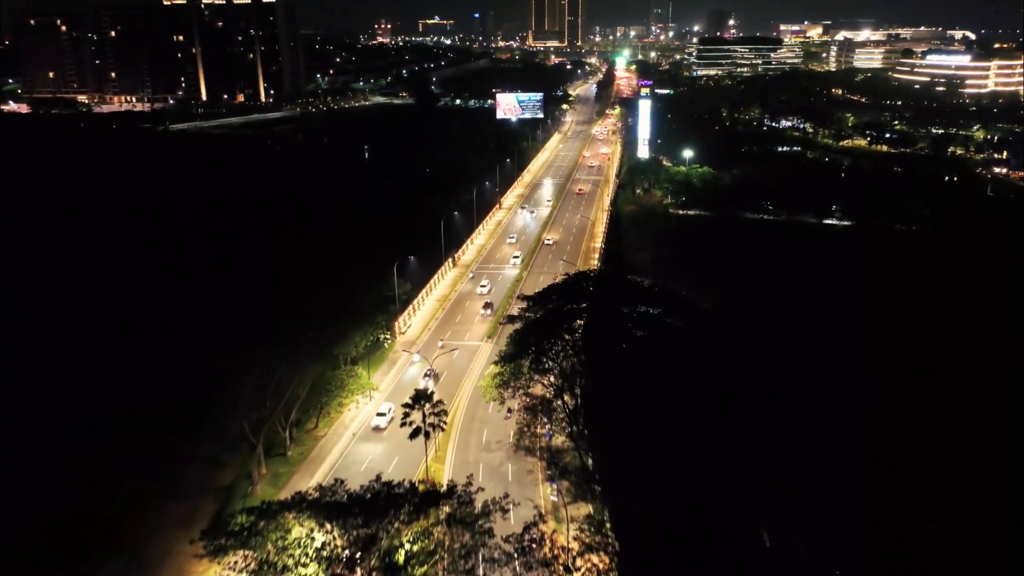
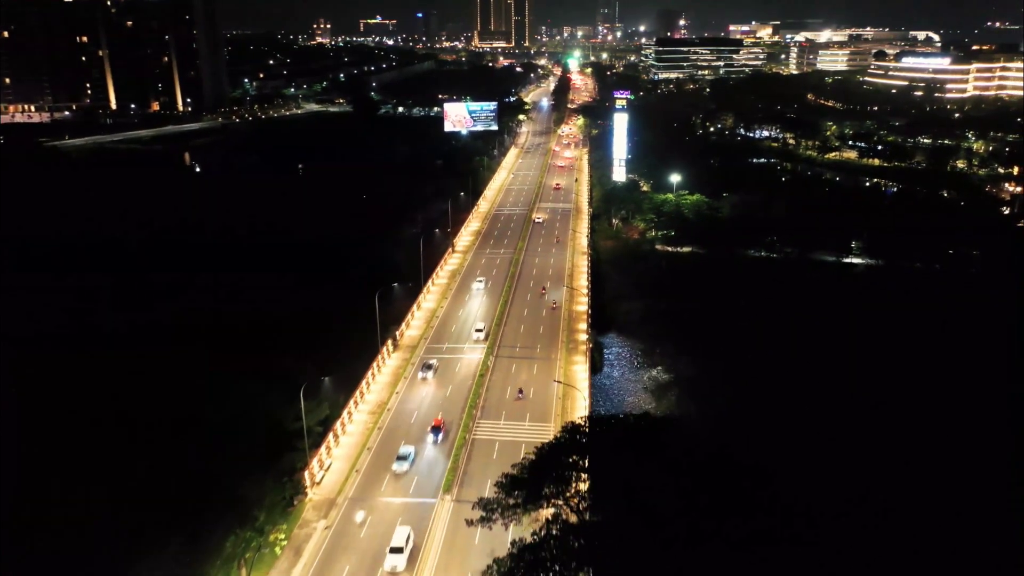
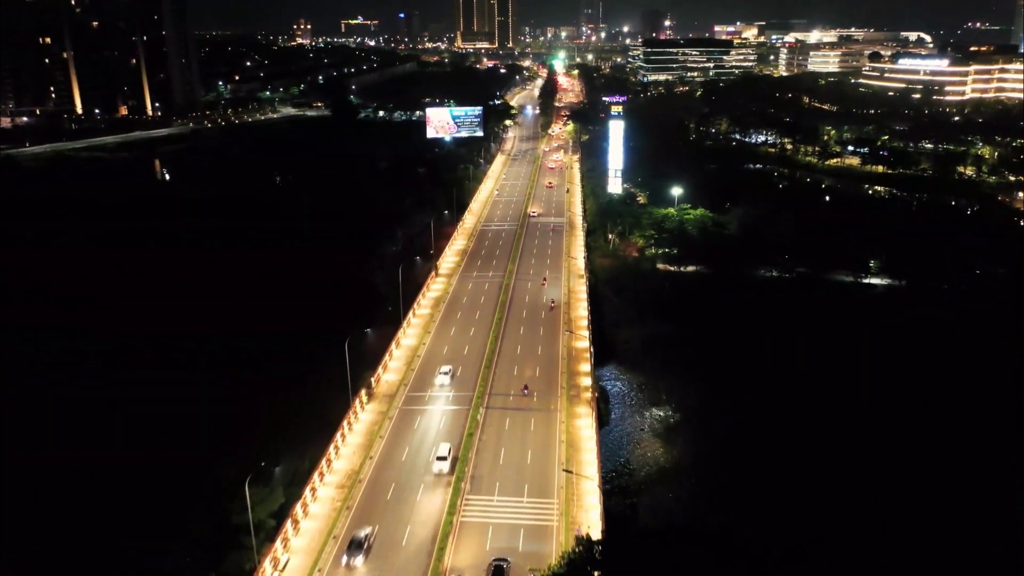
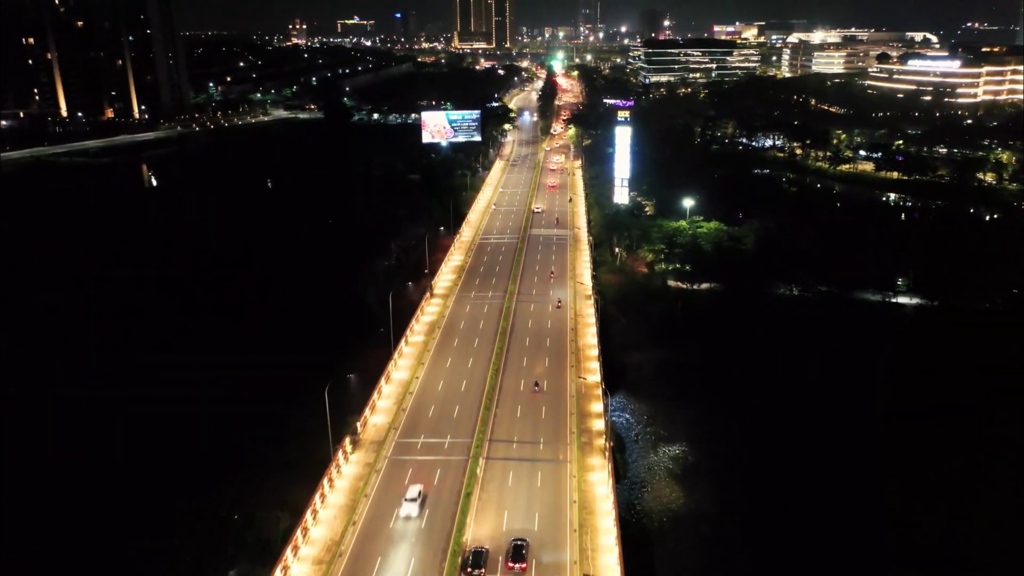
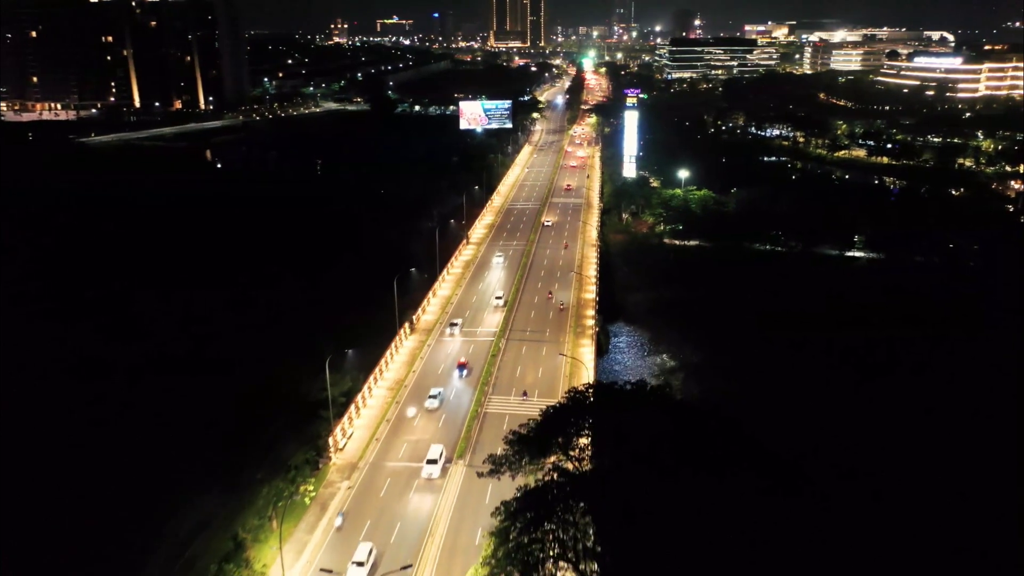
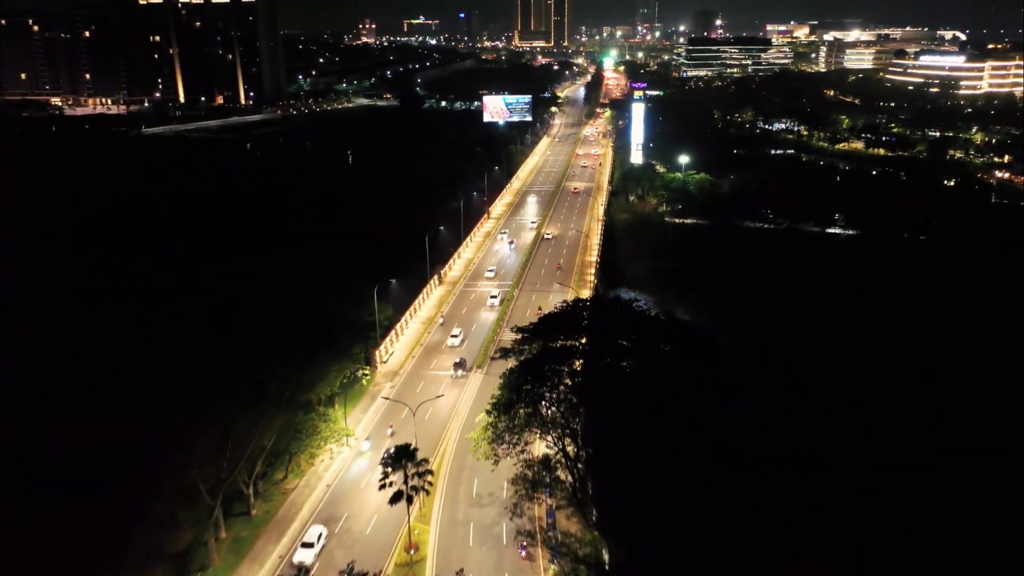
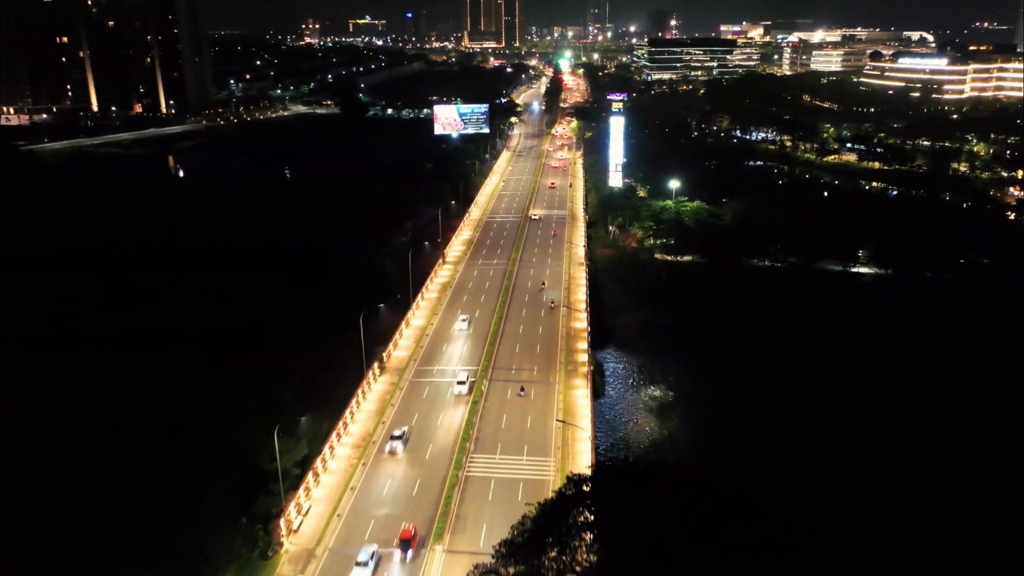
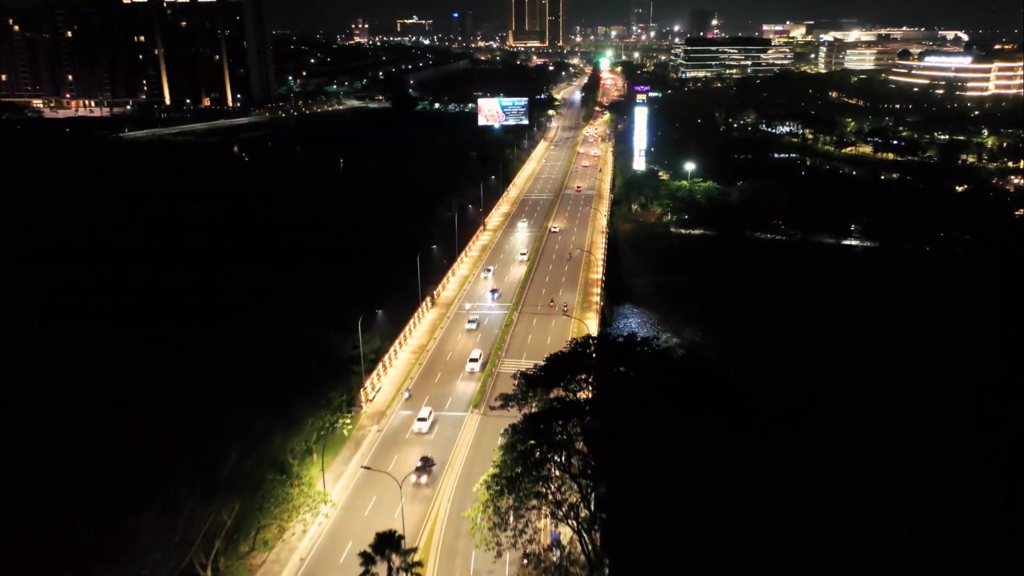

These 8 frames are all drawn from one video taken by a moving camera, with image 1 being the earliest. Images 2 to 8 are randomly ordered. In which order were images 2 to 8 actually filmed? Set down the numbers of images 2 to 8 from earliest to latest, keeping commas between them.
6, 8, 5, 2, 7, 3, 4
